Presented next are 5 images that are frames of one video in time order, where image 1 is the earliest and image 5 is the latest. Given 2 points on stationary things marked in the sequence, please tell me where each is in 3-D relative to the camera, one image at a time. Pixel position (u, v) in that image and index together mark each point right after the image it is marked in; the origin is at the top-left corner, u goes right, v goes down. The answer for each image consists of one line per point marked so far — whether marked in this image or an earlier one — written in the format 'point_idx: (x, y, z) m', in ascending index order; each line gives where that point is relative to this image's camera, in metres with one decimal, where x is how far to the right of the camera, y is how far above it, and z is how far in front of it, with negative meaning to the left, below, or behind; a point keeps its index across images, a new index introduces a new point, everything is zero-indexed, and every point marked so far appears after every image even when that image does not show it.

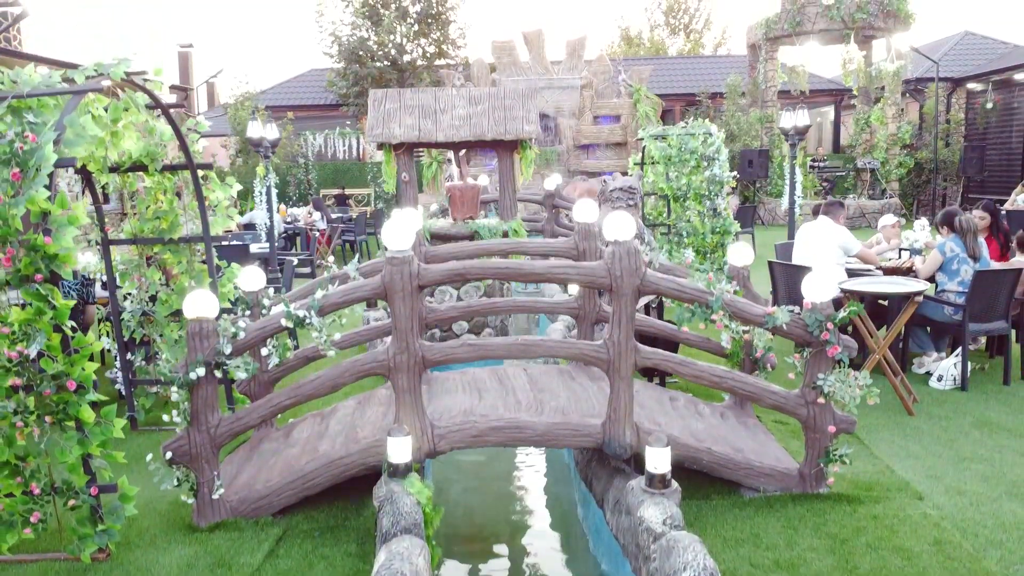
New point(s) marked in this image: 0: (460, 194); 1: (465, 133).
0: (-0.4, +0.8, +6.9) m
1: (-0.4, +1.3, +6.7) m
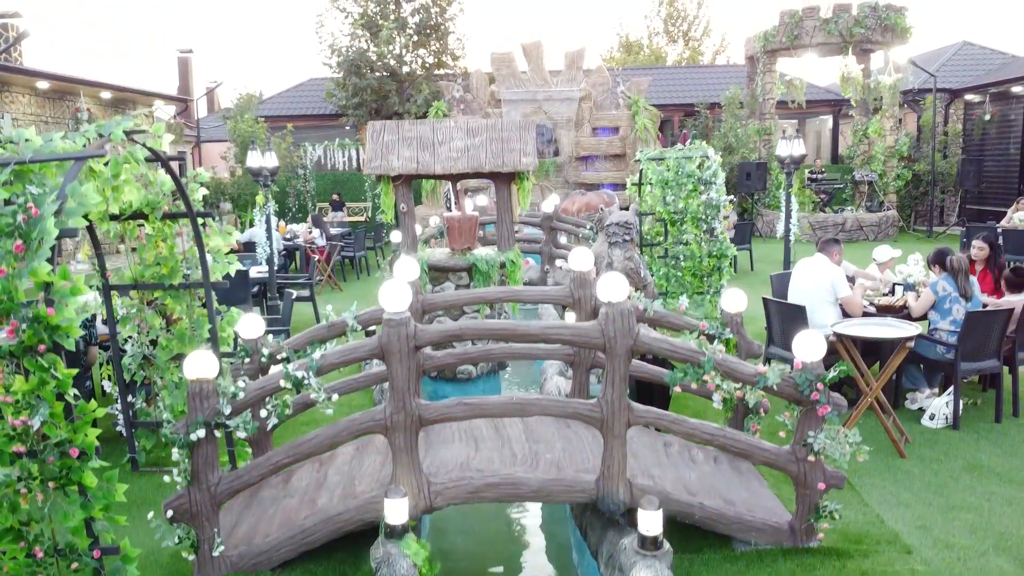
0: (-0.5, +0.6, +7.0) m
1: (-0.4, +1.0, +6.8) m
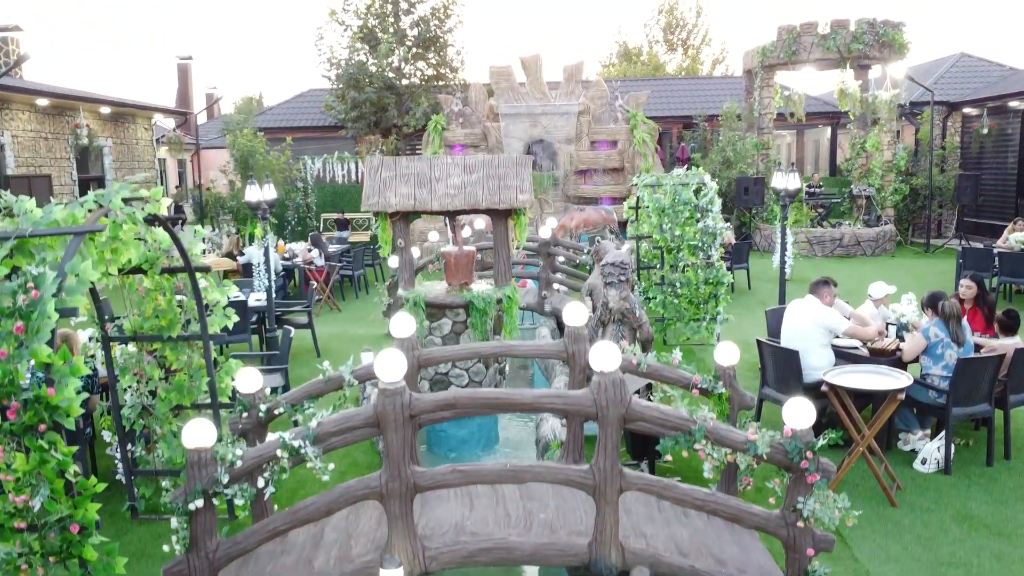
0: (-0.5, +0.2, +7.0) m
1: (-0.4, +0.7, +6.8) m
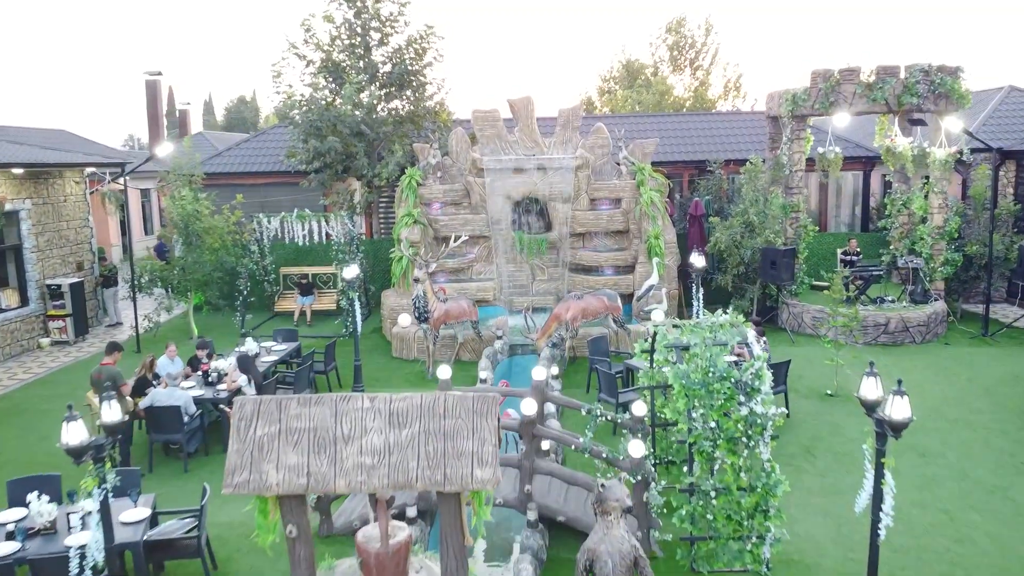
0: (-0.7, -1.5, +4.4) m
1: (-0.7, -1.0, +4.2) m
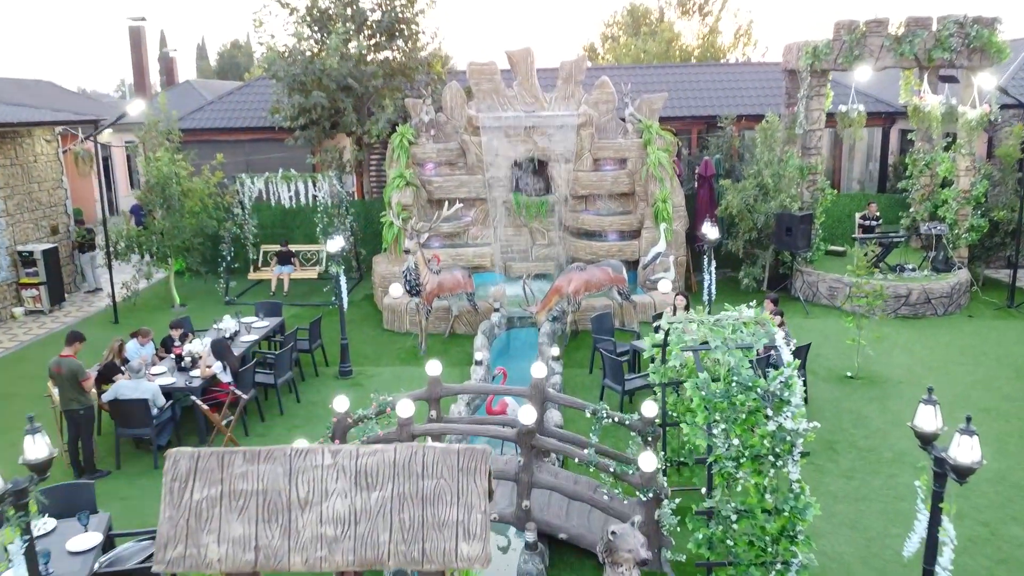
0: (-0.8, -1.6, +3.7) m
1: (-0.7, -1.2, +3.5) m
